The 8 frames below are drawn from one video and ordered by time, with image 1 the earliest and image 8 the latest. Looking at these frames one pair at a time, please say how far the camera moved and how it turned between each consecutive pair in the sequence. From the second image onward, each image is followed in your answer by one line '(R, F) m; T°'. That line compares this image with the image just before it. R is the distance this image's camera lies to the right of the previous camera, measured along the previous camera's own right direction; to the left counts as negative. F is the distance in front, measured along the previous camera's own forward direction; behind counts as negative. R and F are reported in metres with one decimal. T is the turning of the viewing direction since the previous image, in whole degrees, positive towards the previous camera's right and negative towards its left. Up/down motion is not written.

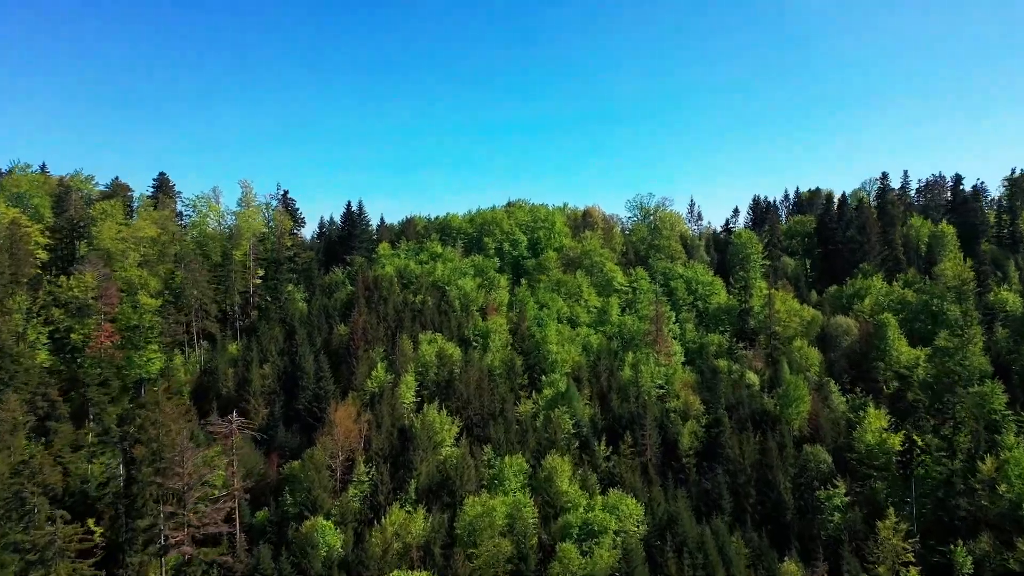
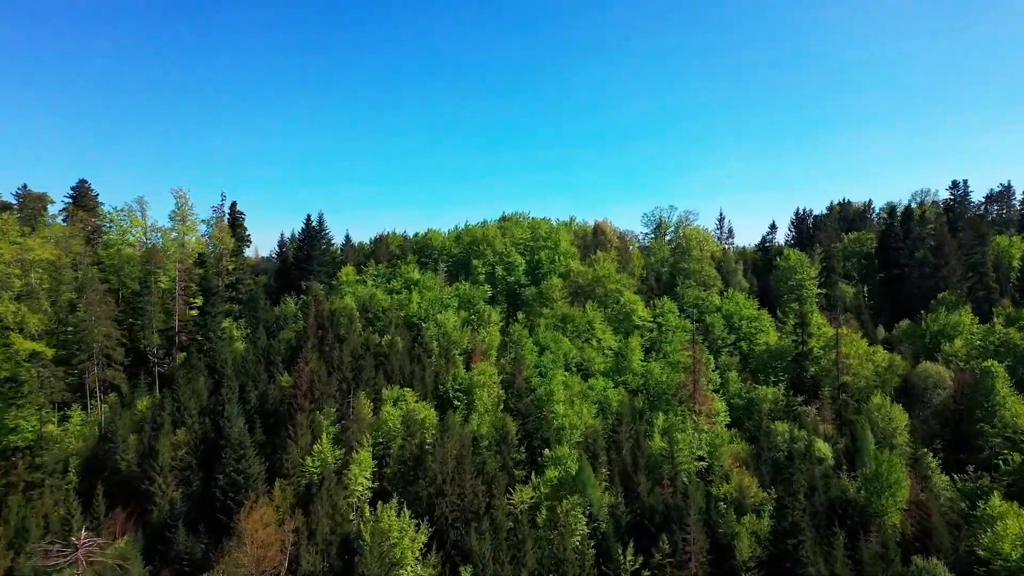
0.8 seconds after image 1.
(+0.5, +18.2) m; 0°
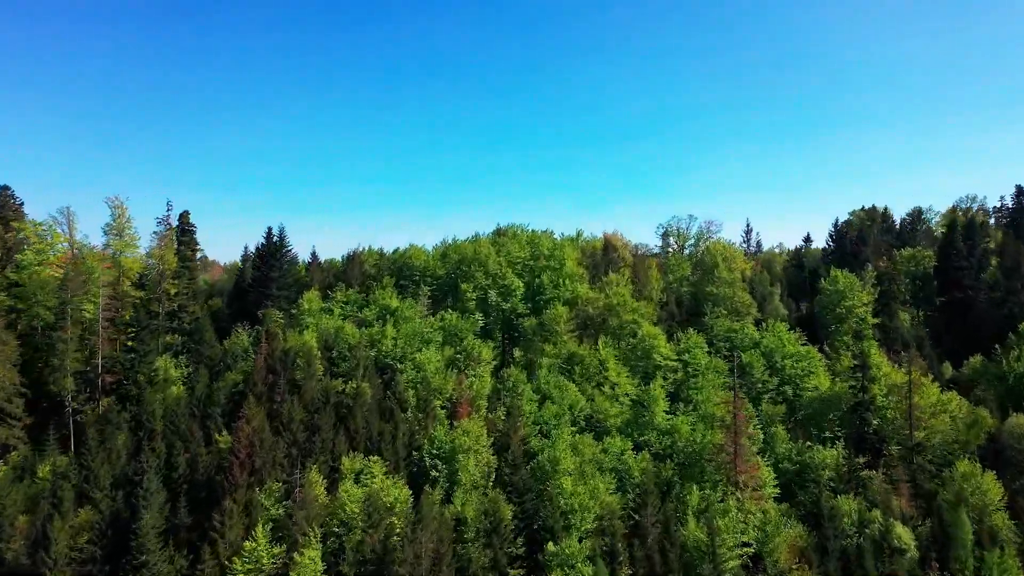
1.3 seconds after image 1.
(+0.3, +12.3) m; 0°
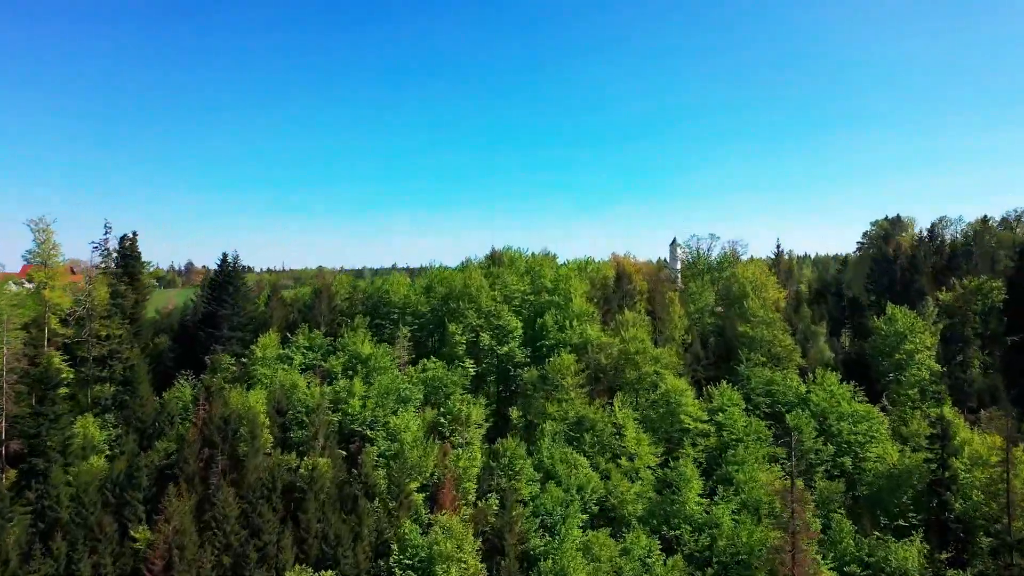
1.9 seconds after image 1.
(+0.2, +10.5) m; 0°
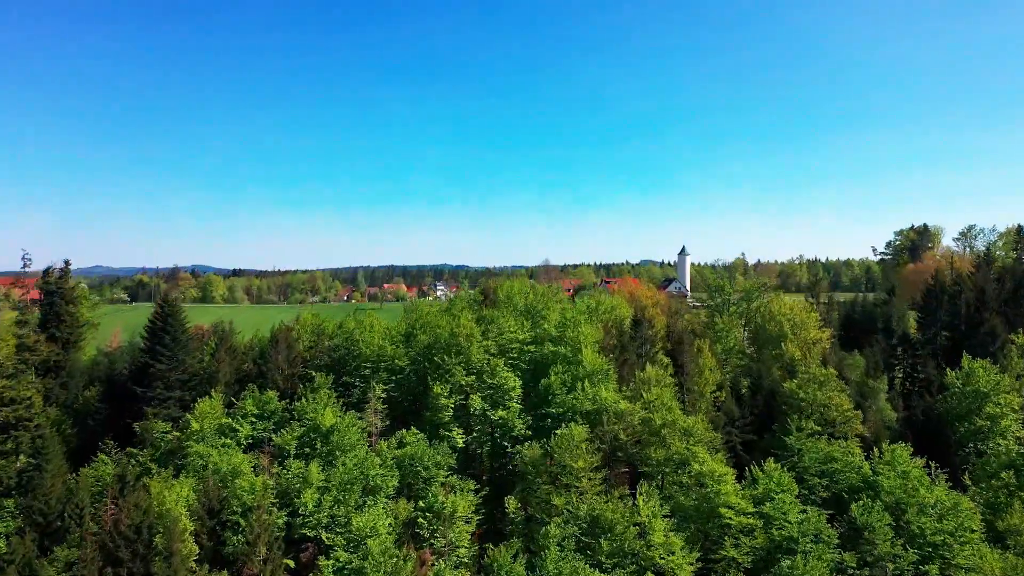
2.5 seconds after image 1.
(+0.2, +9.8) m; 0°
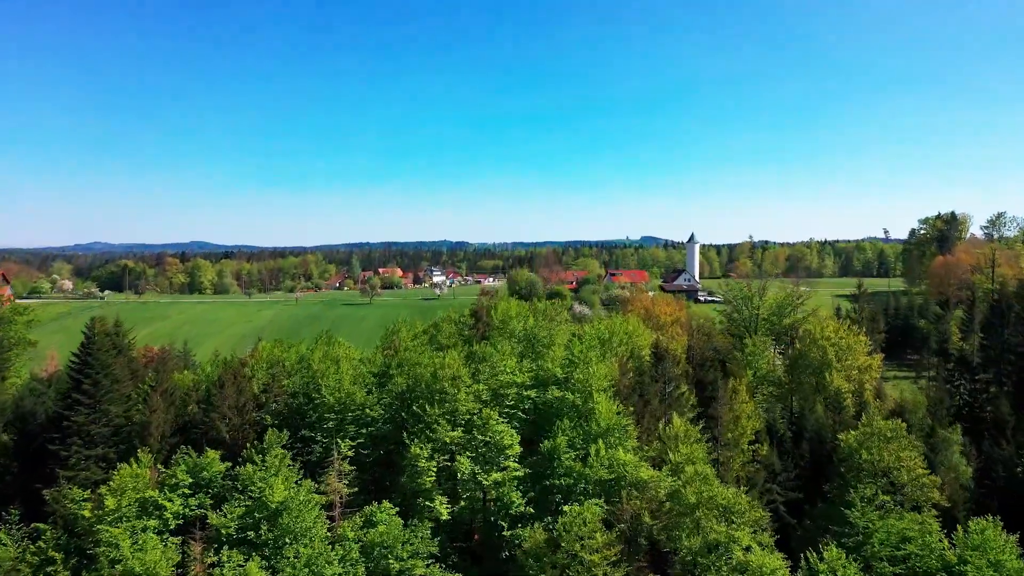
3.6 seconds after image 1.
(+0.2, +8.5) m; 0°
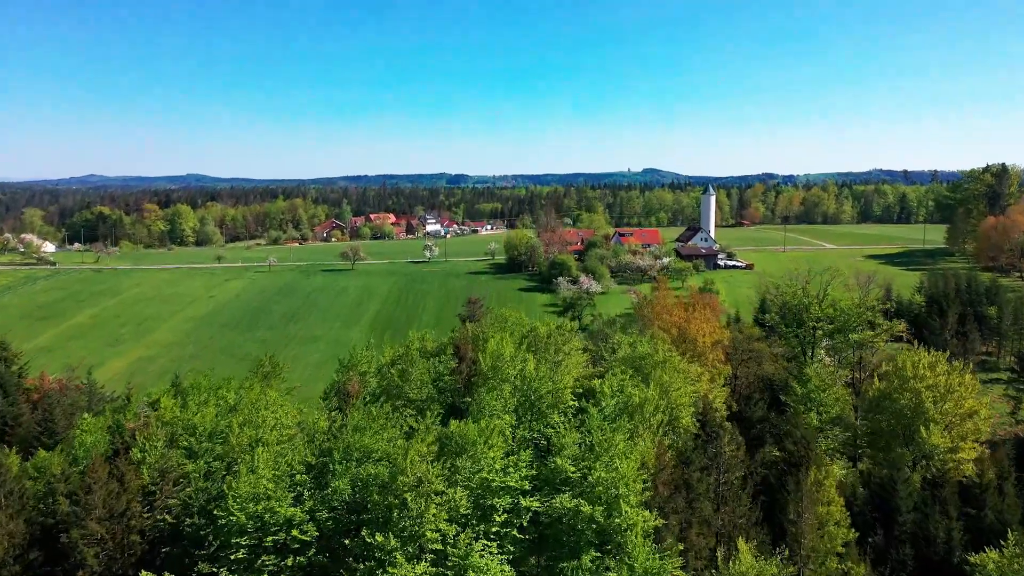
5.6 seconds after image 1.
(+0.3, +12.4) m; 0°
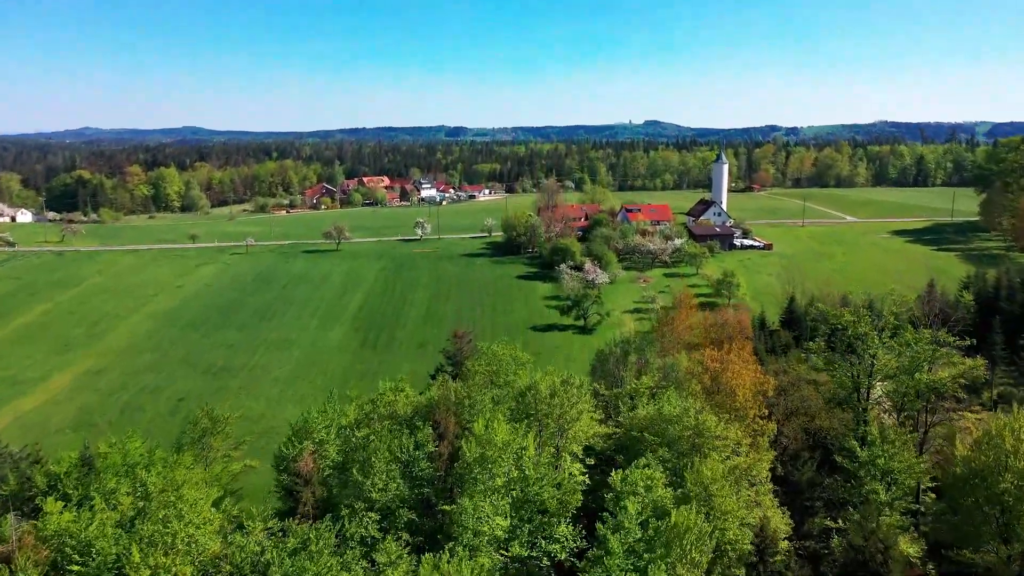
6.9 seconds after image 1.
(+0.2, +8.3) m; 0°
